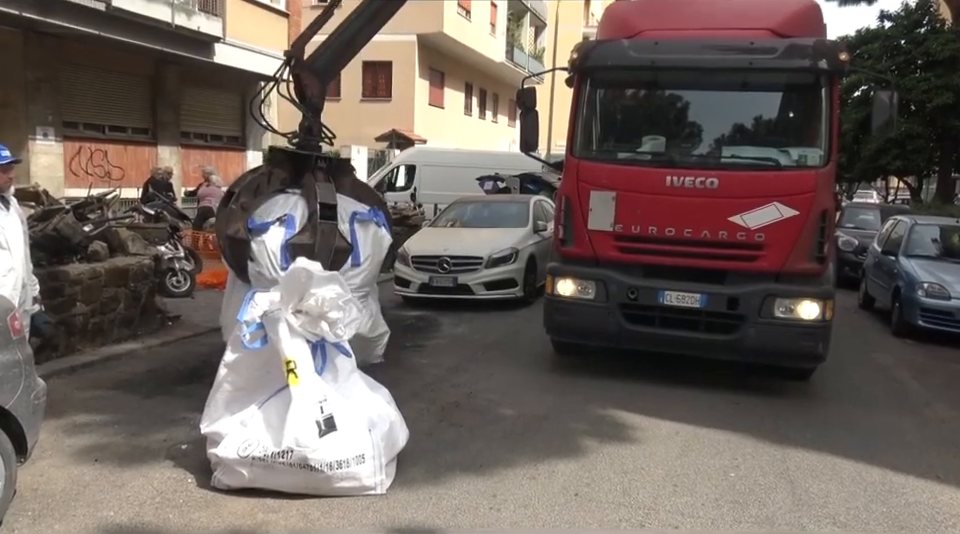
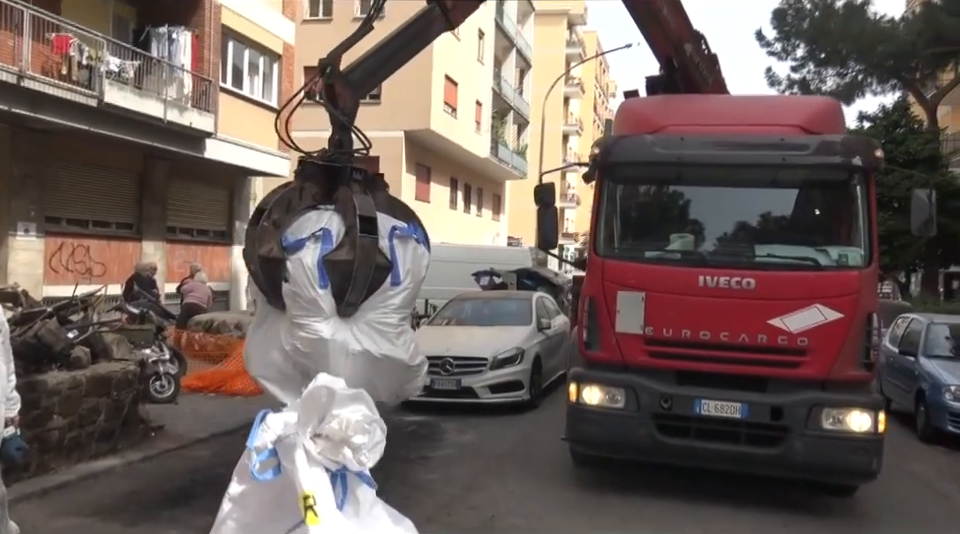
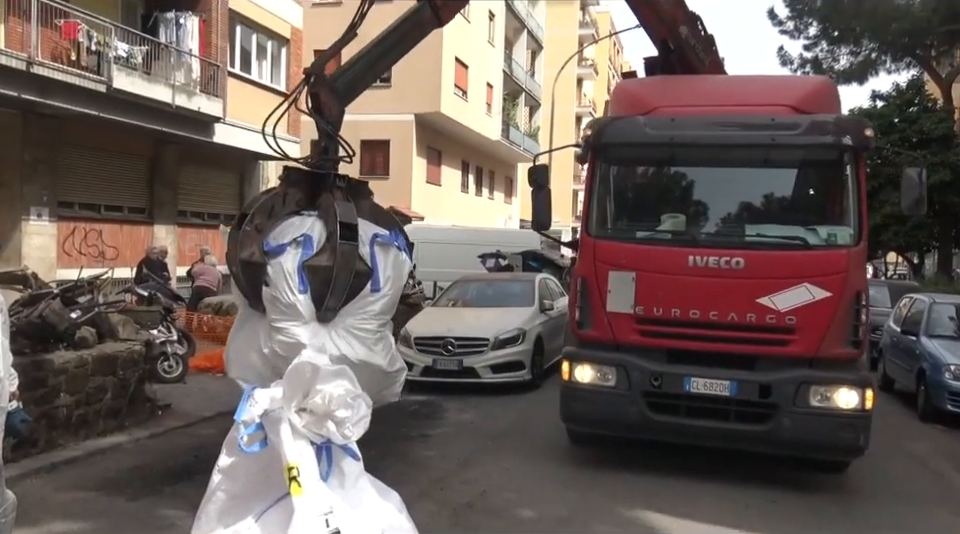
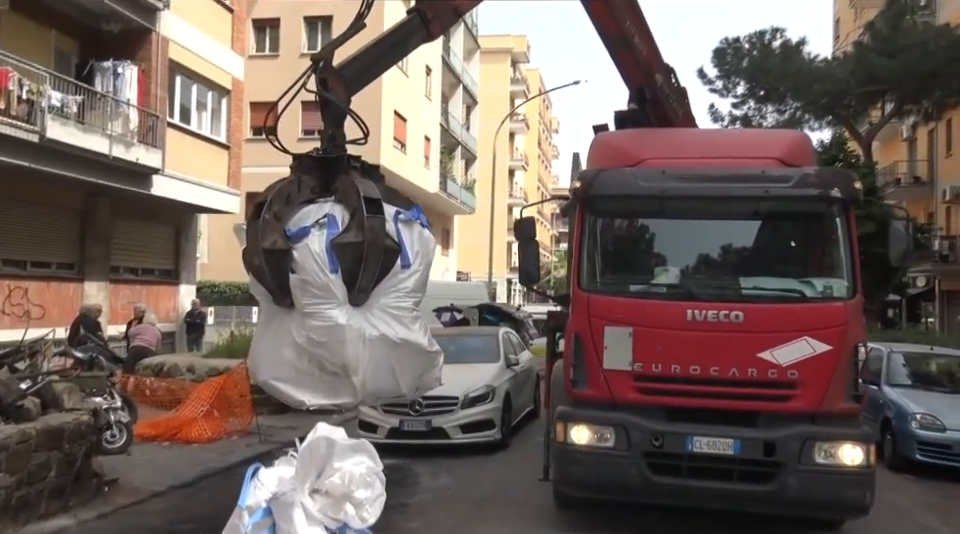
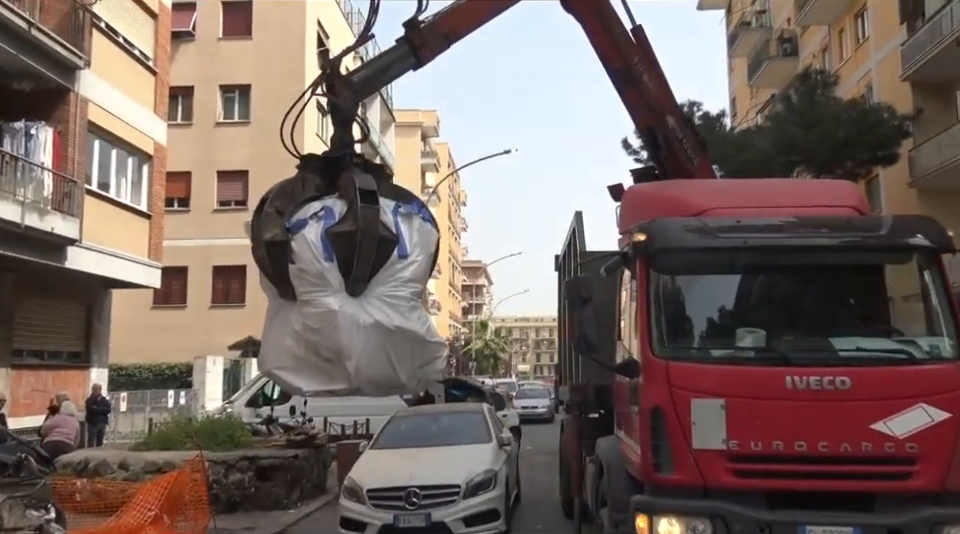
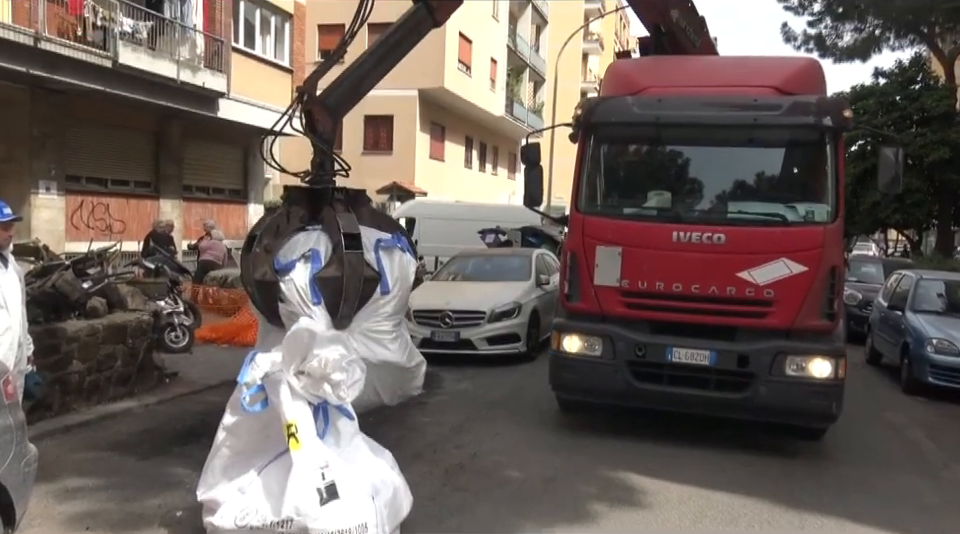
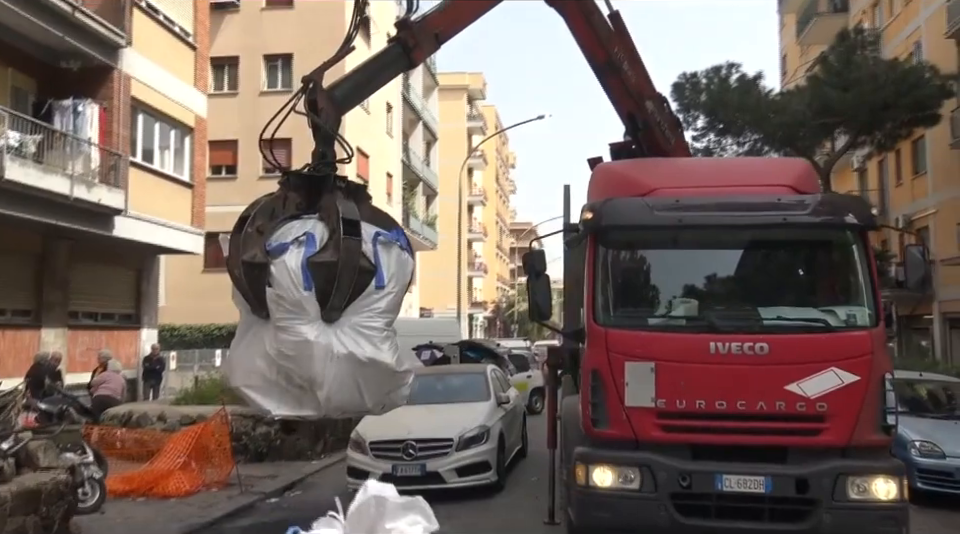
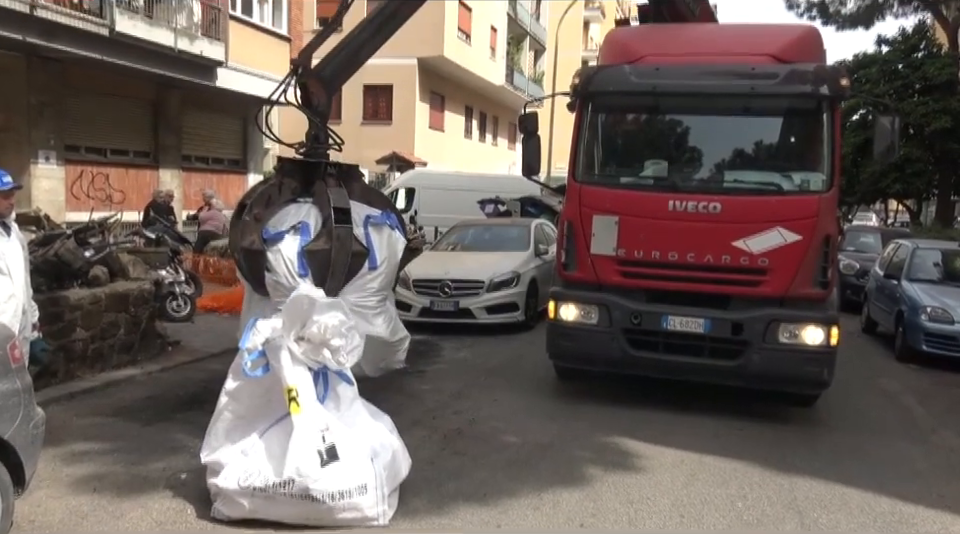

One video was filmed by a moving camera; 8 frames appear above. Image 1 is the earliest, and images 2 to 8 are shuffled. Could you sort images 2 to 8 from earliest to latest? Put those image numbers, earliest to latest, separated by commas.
8, 6, 3, 2, 4, 7, 5
